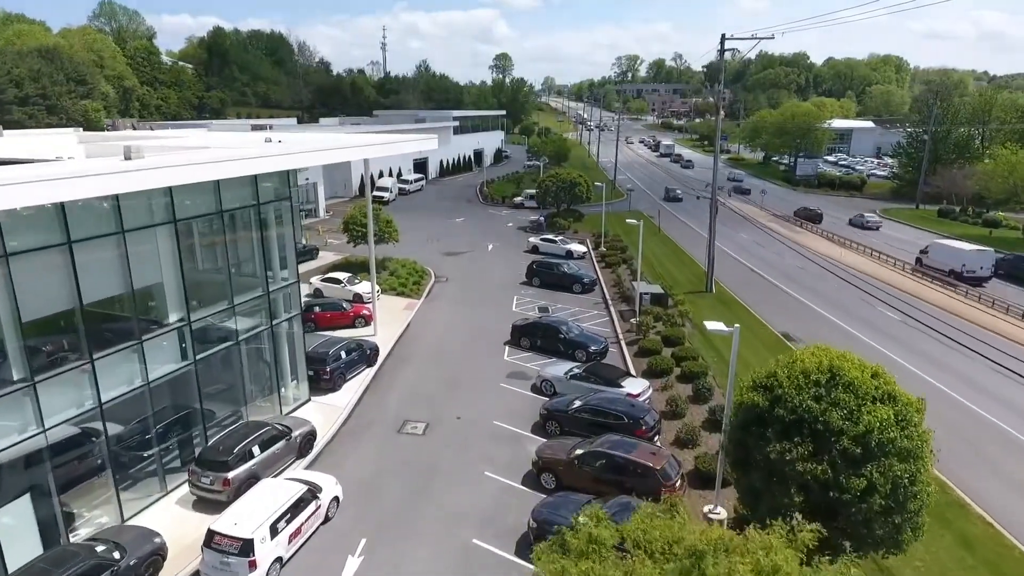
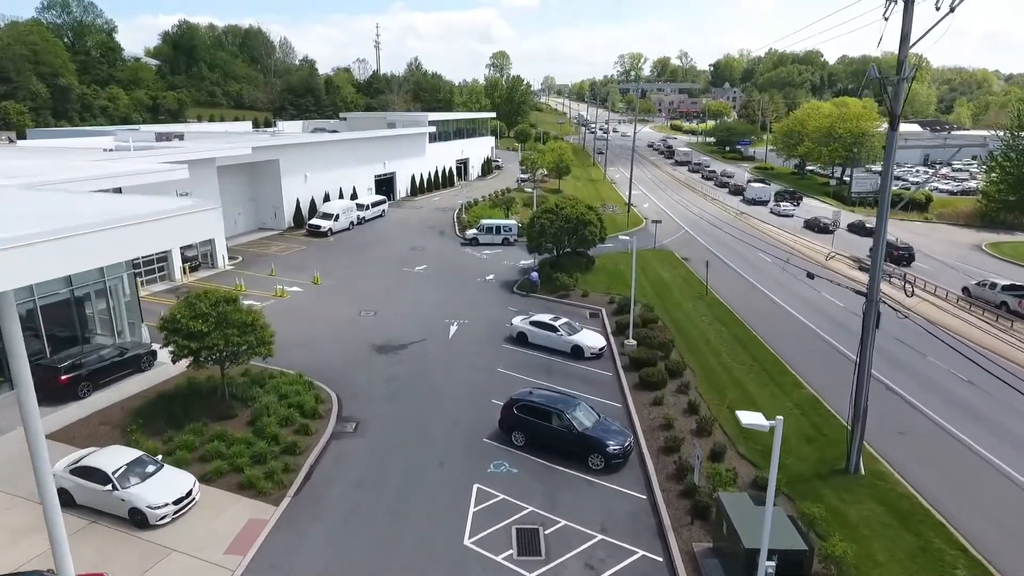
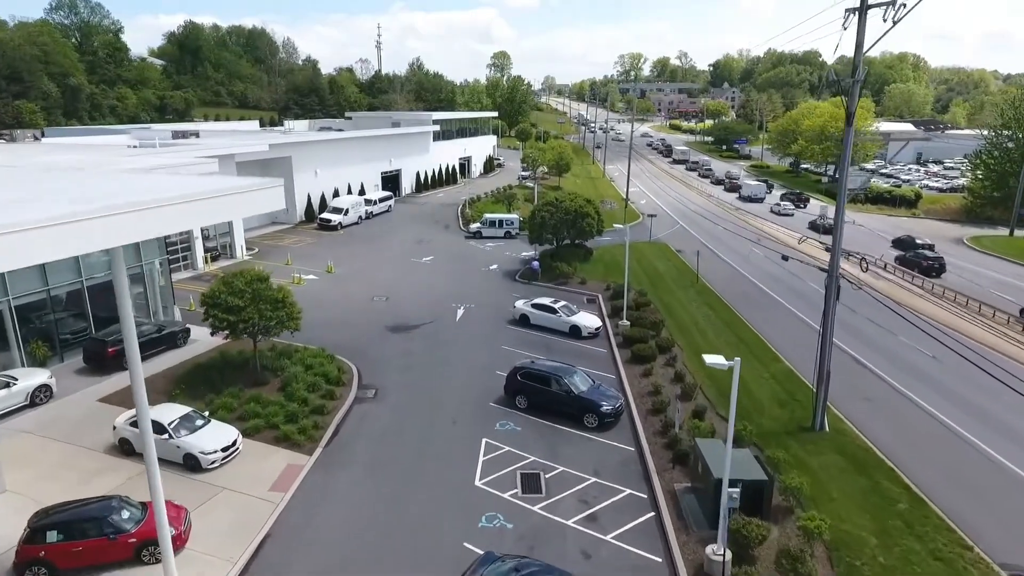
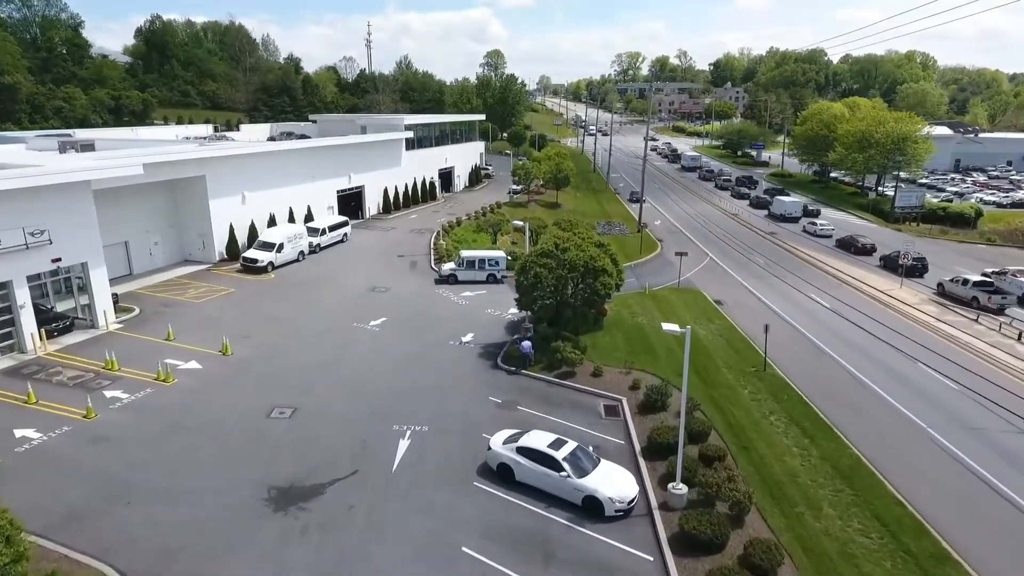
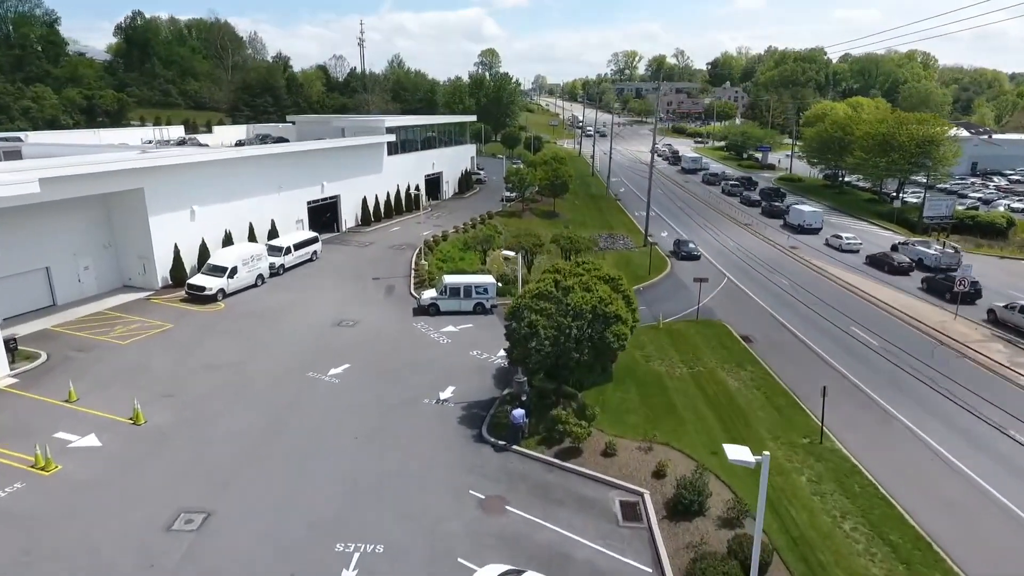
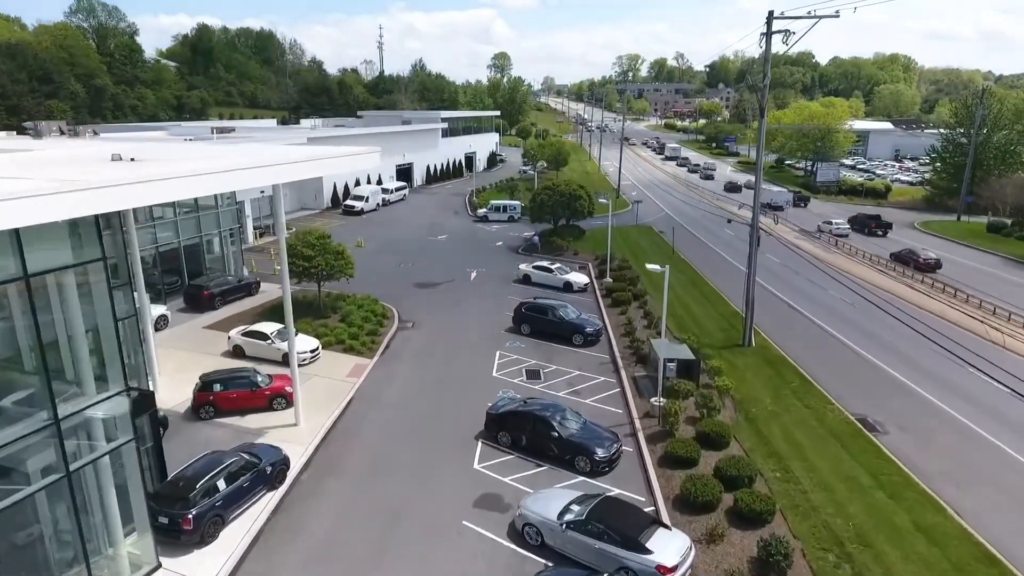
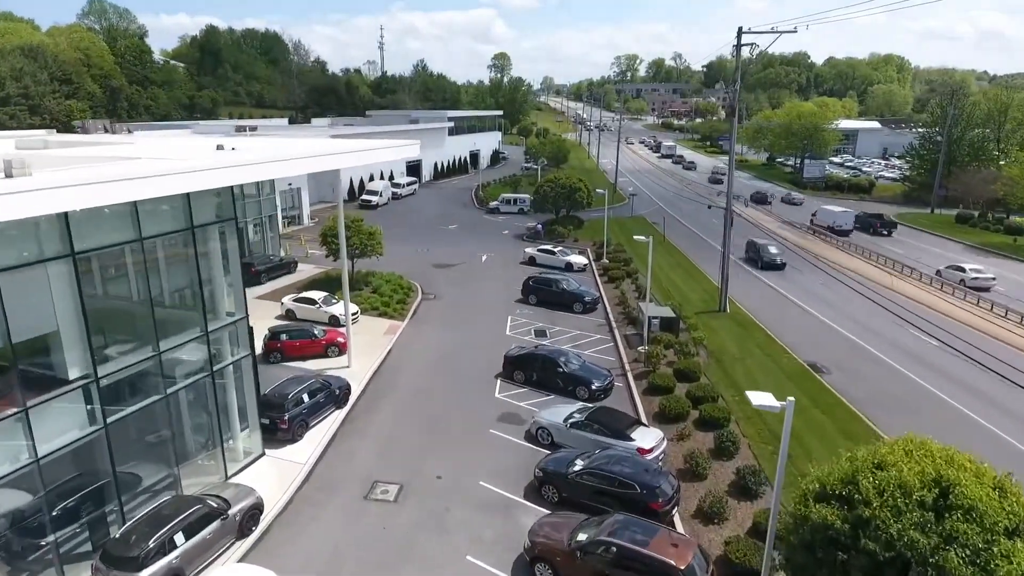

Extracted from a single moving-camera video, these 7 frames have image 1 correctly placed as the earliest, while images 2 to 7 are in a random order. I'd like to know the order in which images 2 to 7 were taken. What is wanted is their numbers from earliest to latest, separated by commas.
7, 6, 3, 2, 4, 5
